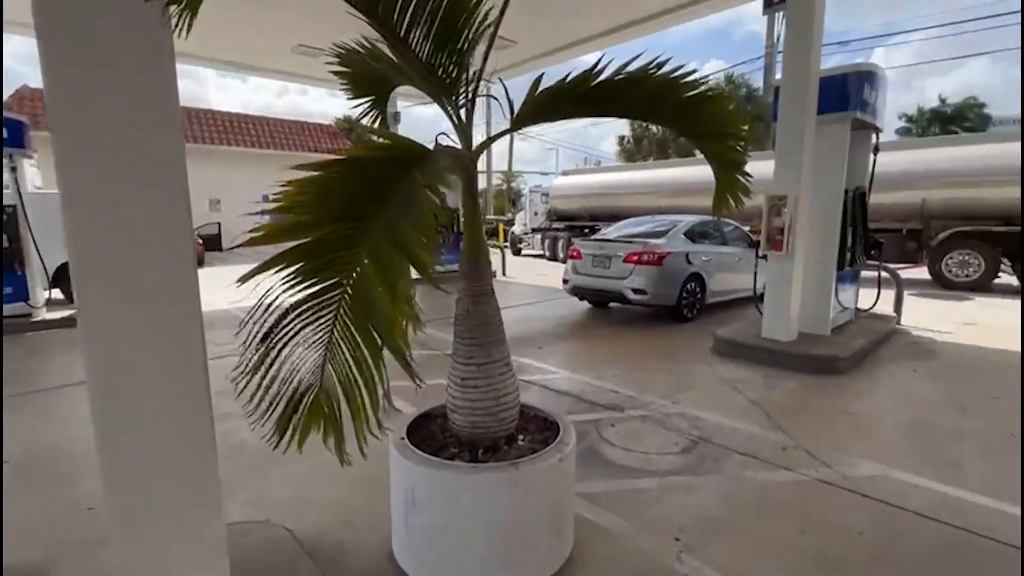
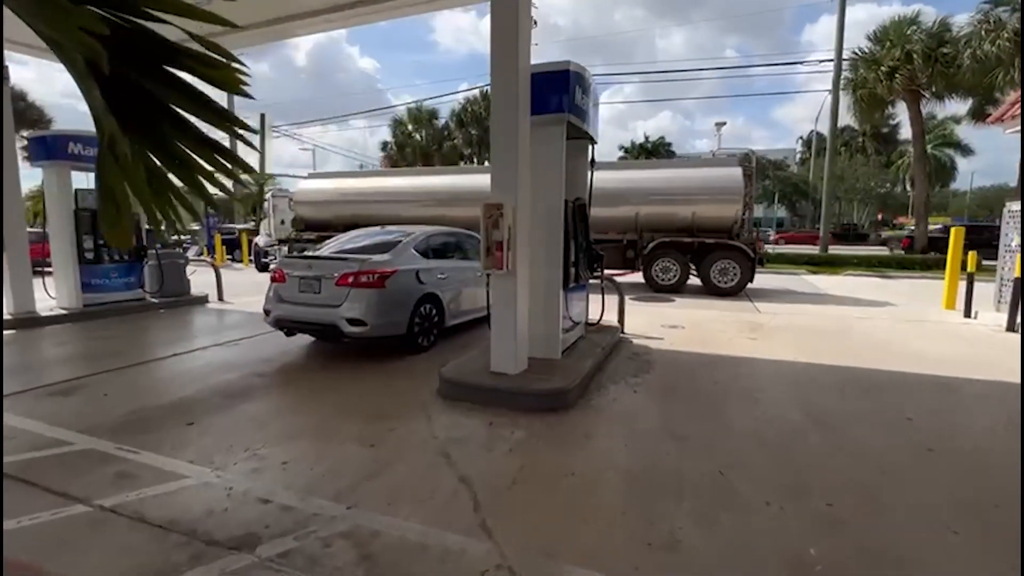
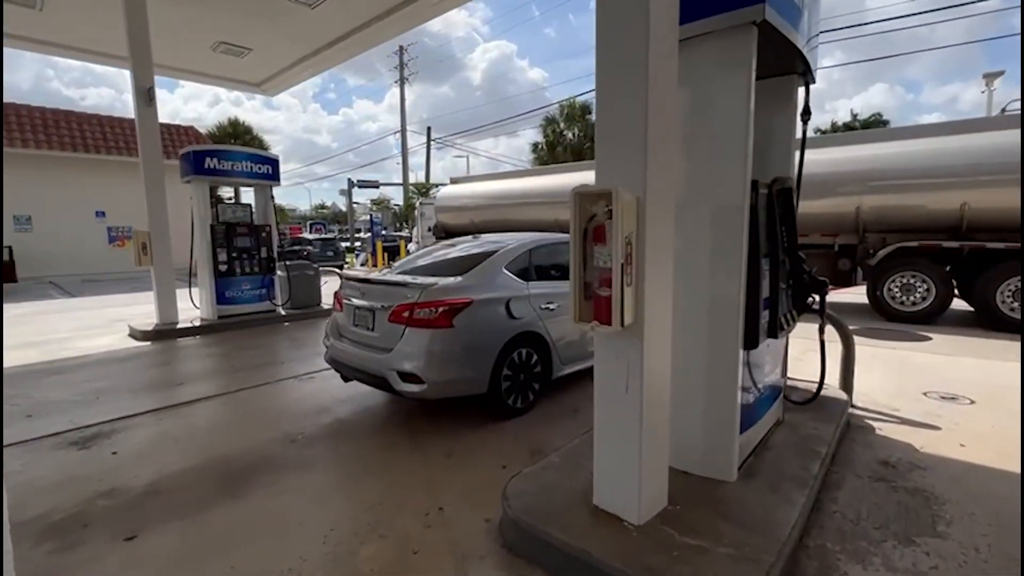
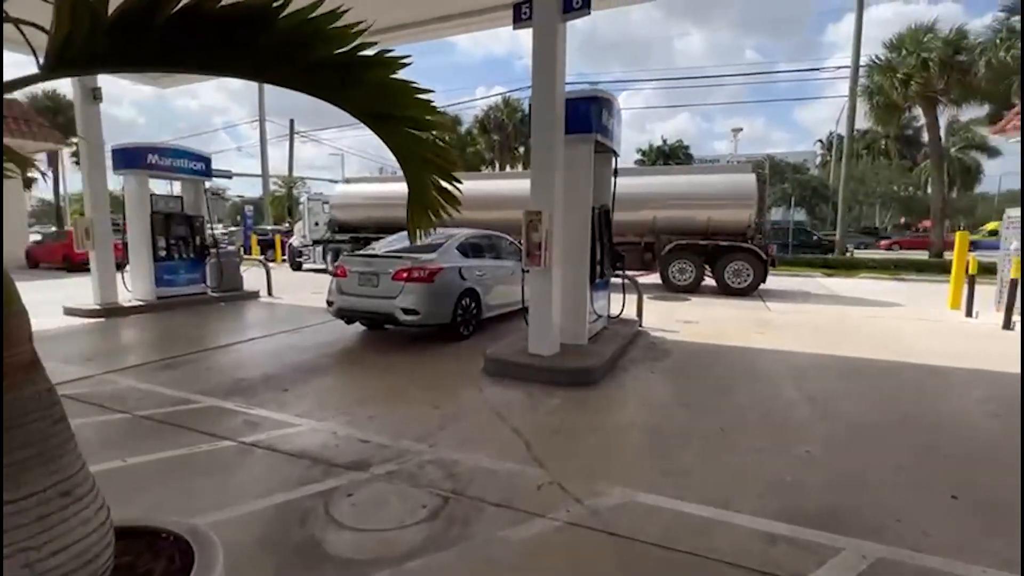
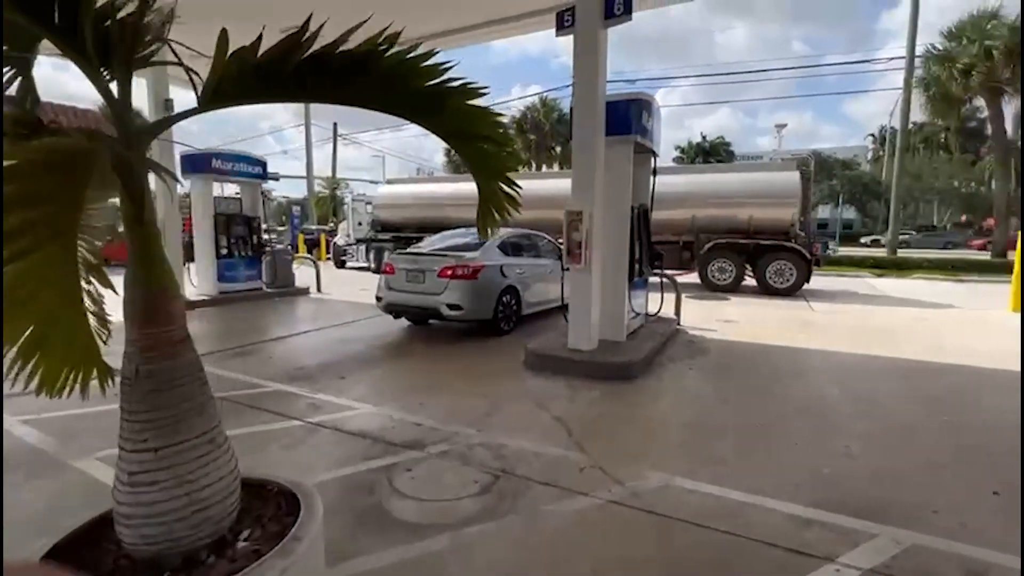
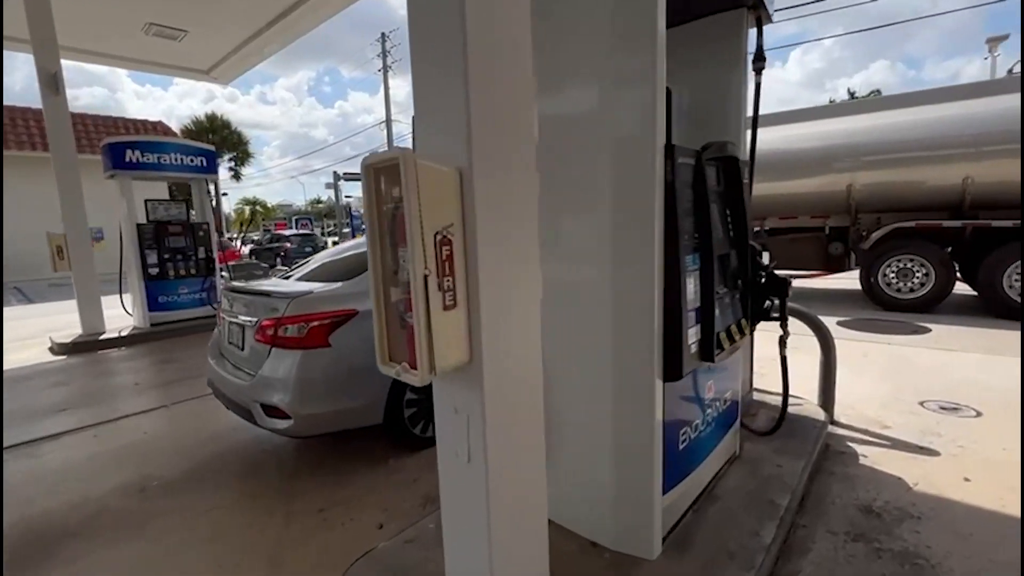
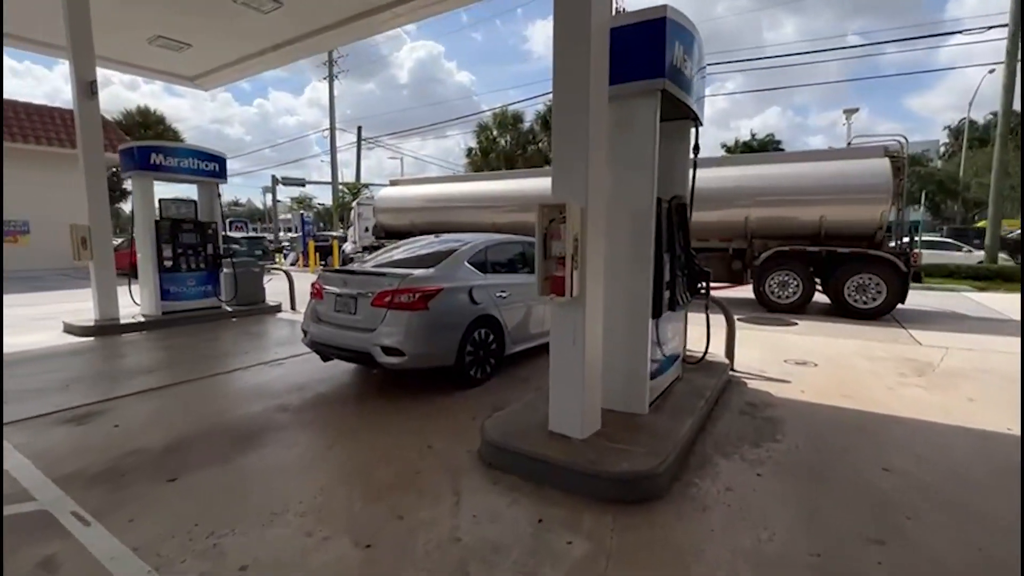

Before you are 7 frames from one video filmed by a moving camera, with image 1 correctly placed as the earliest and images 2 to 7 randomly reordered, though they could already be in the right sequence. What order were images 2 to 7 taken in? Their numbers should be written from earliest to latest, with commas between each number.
5, 4, 2, 7, 3, 6
